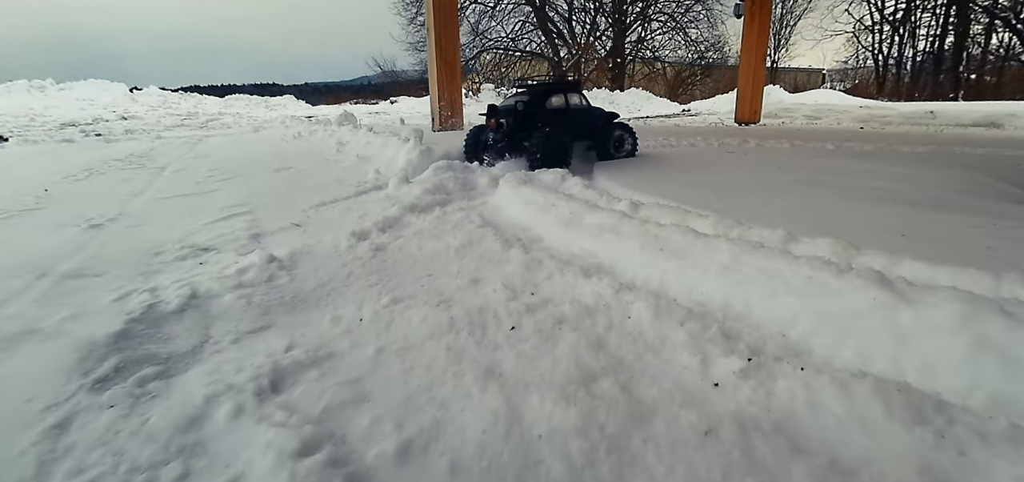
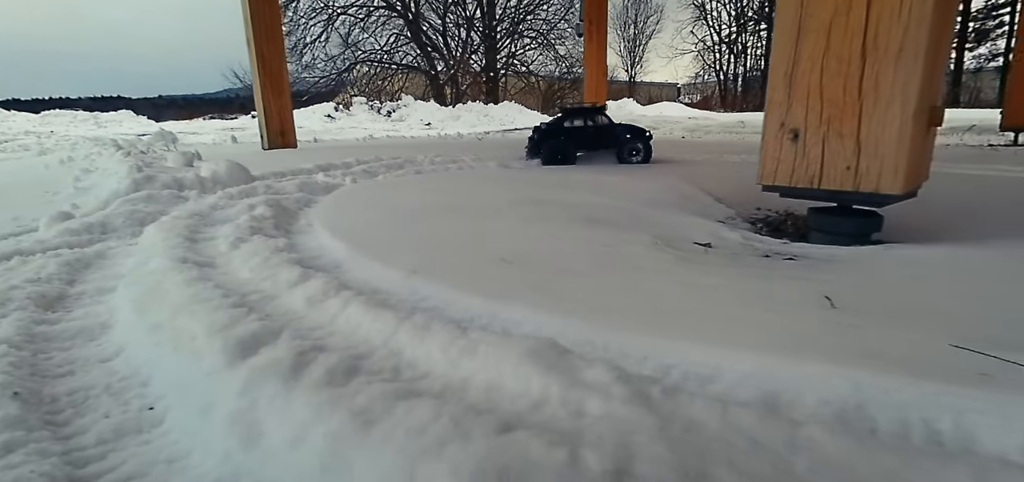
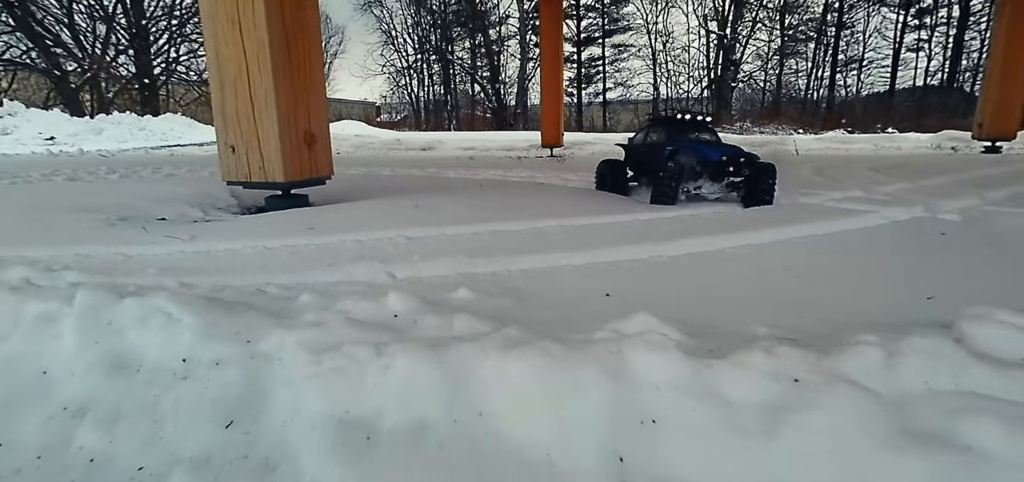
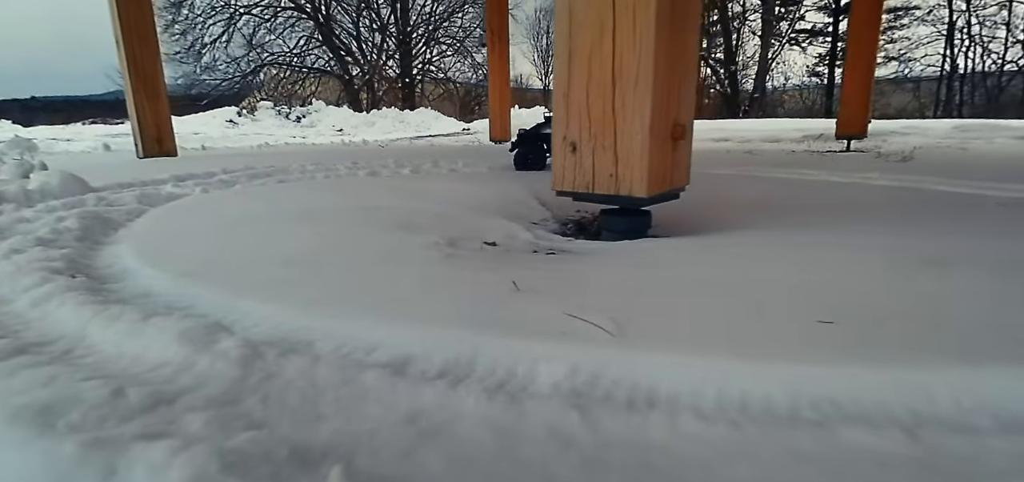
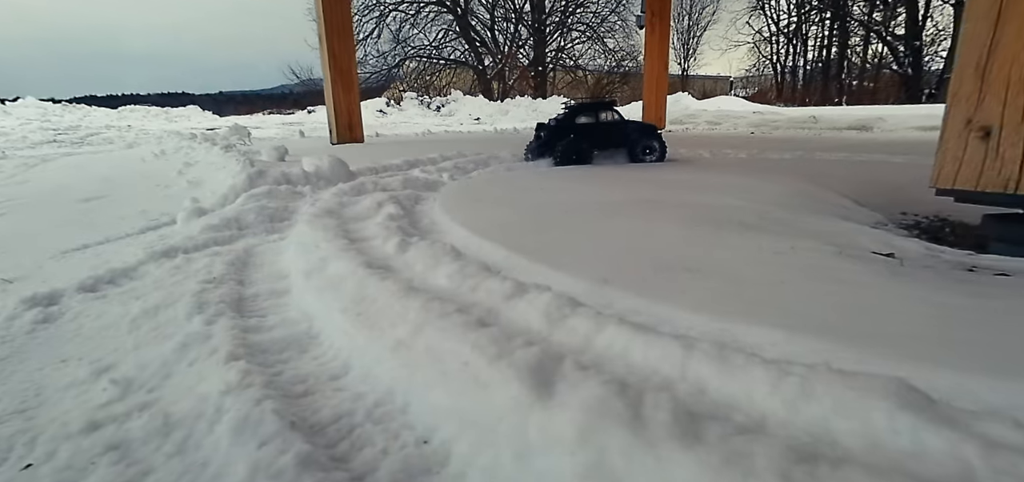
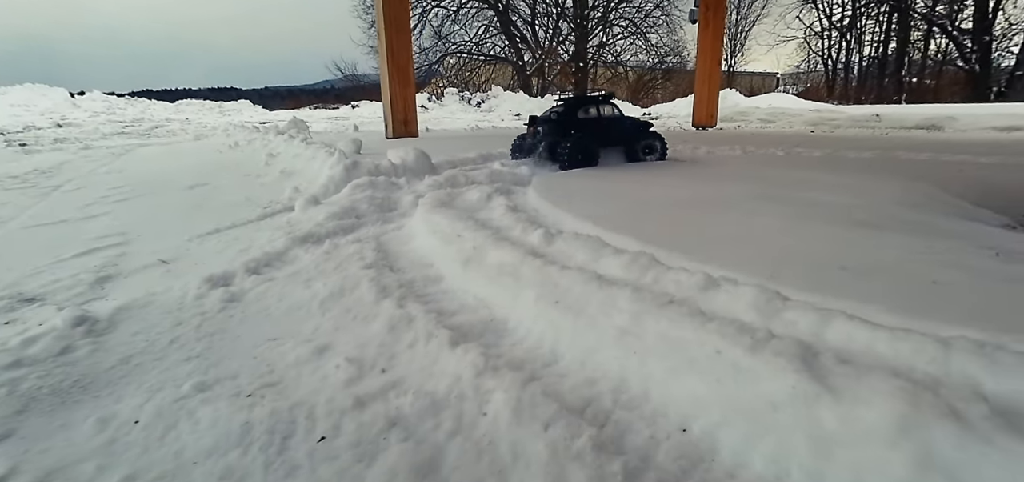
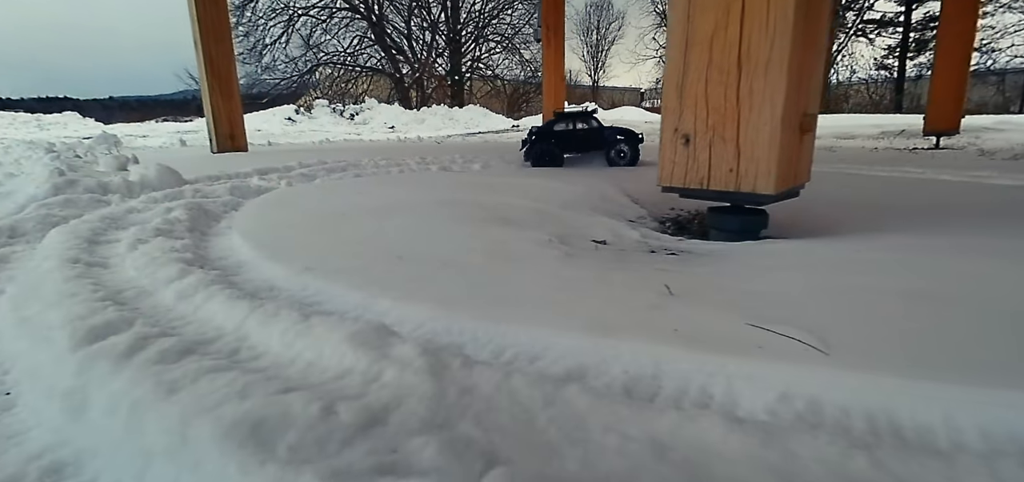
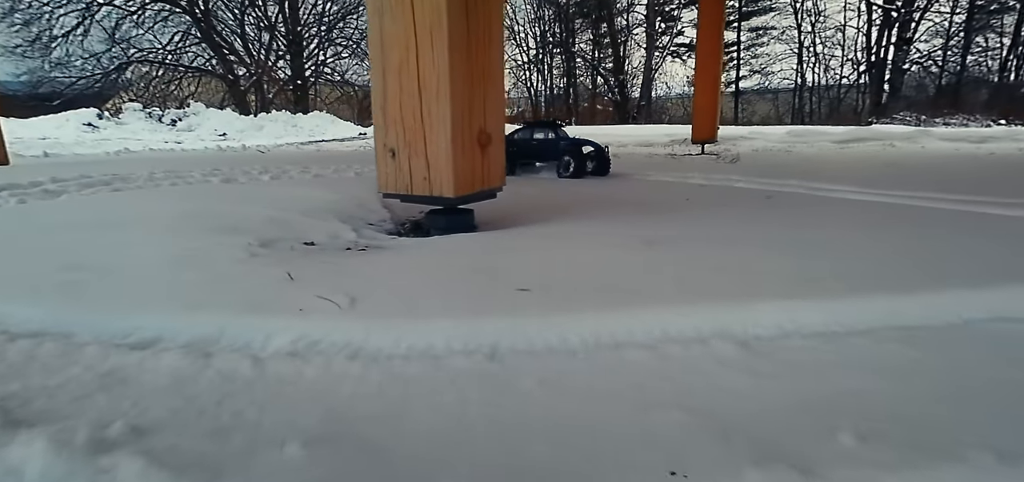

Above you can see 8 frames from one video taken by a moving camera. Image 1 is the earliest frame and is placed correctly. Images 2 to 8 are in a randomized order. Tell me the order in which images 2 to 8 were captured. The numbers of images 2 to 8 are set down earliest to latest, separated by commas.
6, 5, 2, 7, 4, 8, 3
